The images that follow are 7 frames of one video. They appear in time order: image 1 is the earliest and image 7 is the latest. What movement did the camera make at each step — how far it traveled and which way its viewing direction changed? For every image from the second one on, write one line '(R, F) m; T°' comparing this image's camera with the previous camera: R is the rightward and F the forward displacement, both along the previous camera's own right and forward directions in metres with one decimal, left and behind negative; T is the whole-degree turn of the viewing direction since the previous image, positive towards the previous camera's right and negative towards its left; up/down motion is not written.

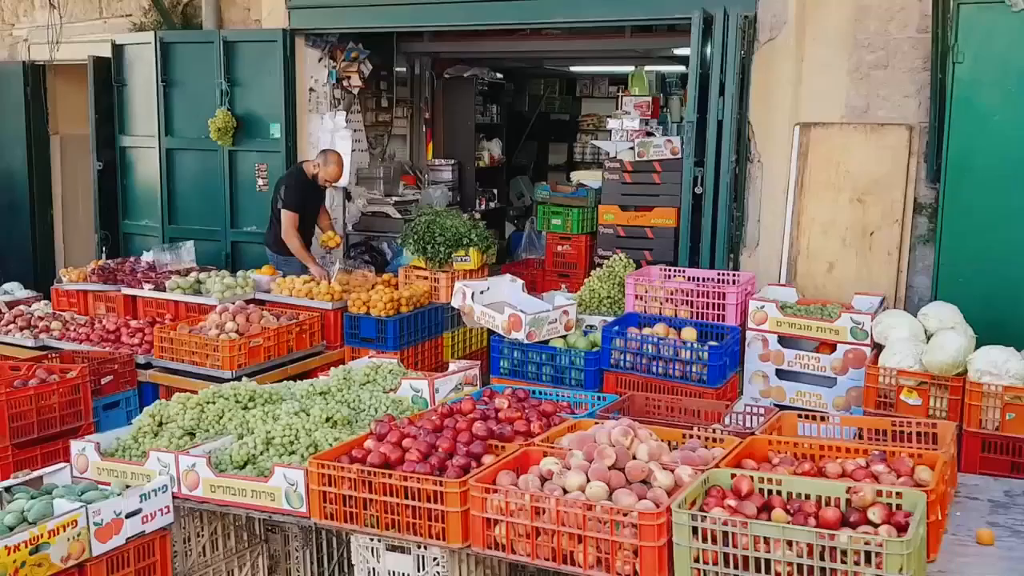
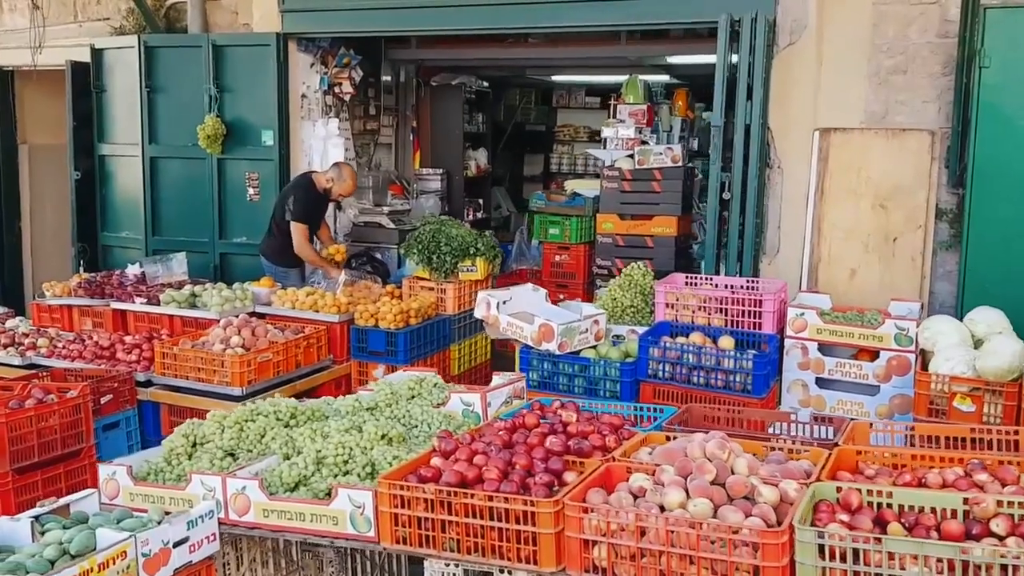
(-0.4, +0.2) m; +3°
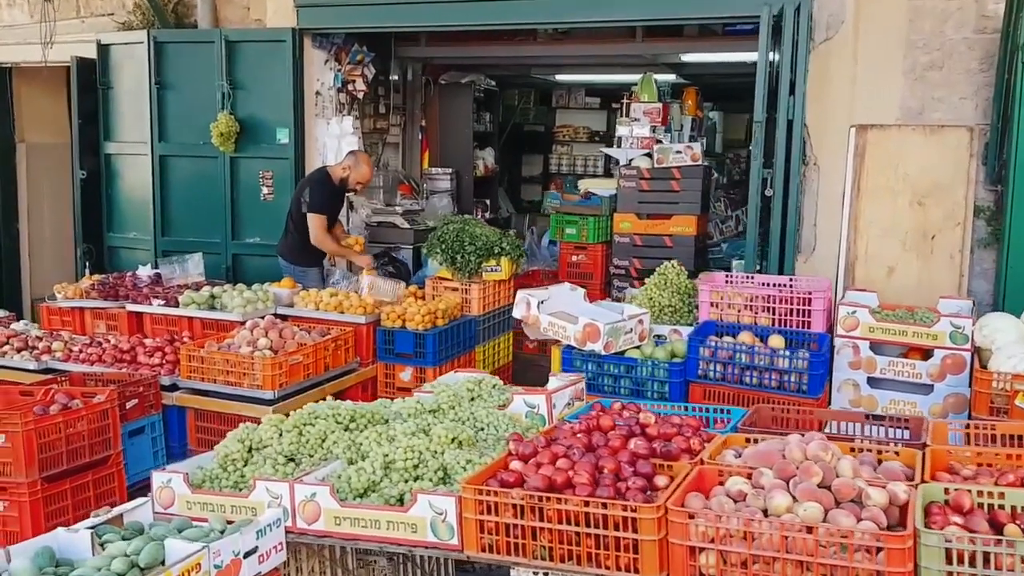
(-0.3, +0.1) m; +2°
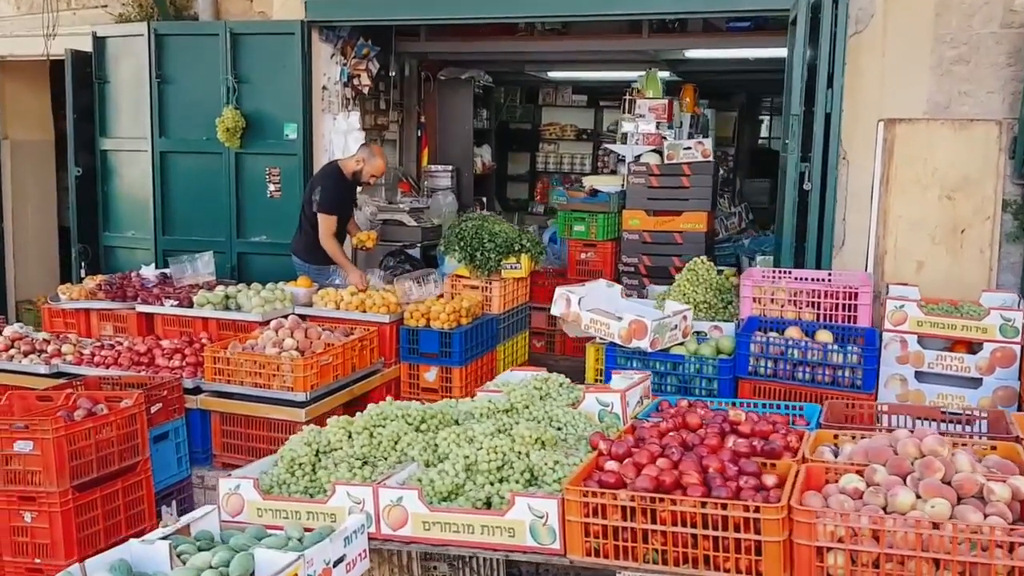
(-0.4, +0.1) m; +3°
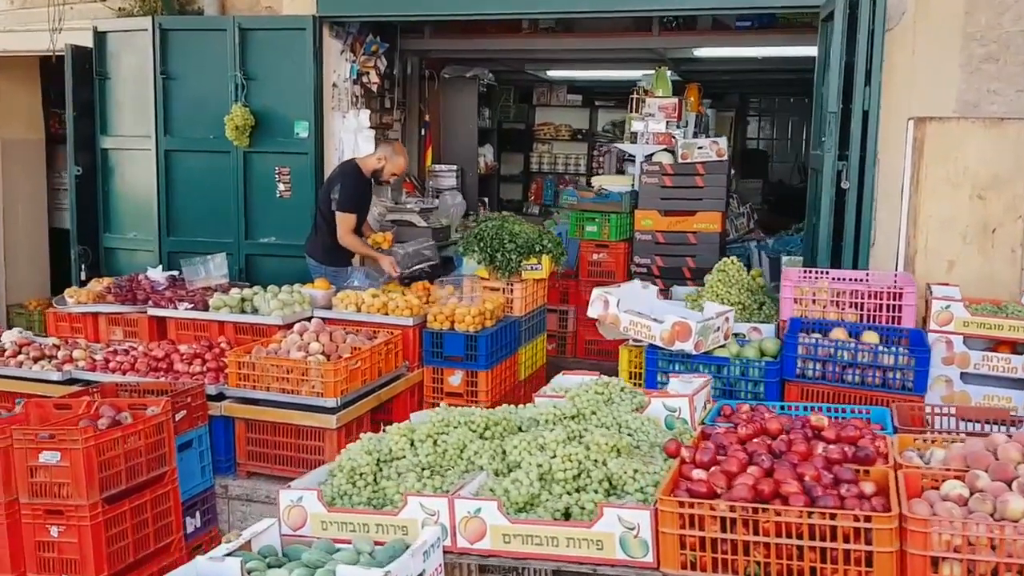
(-0.3, +0.1) m; +2°
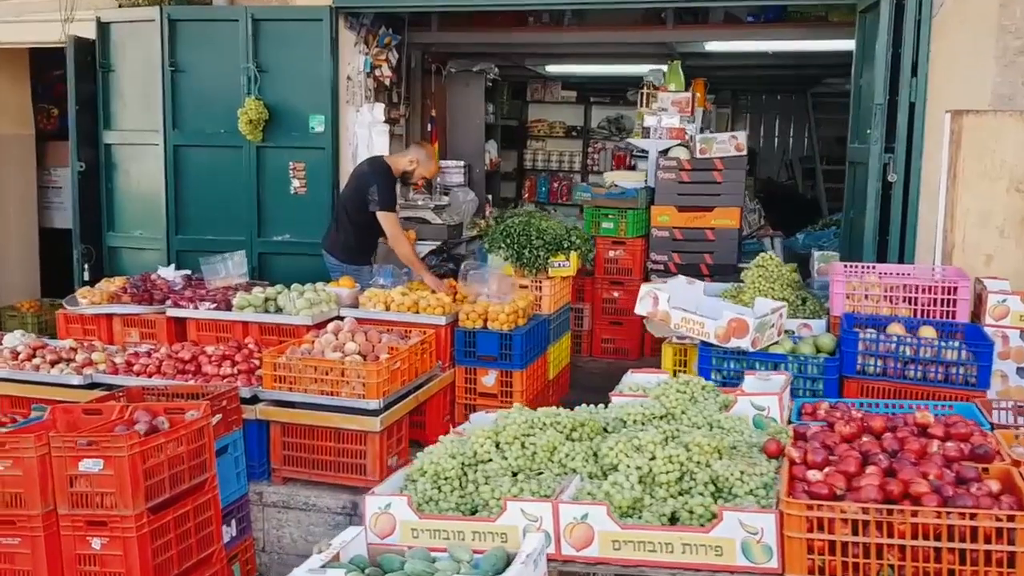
(-0.4, +0.1) m; +2°
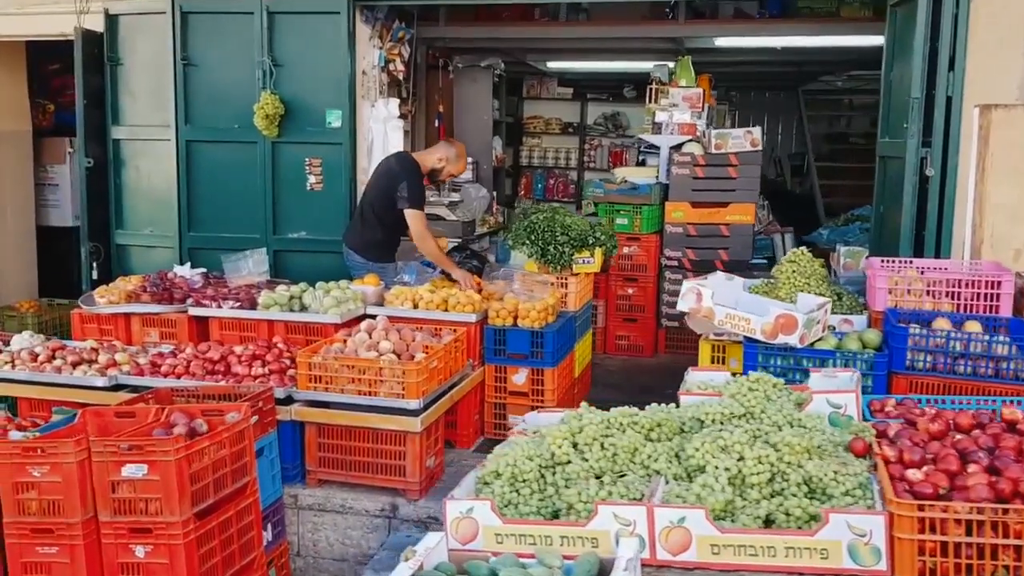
(-0.3, +0.1) m; +2°
